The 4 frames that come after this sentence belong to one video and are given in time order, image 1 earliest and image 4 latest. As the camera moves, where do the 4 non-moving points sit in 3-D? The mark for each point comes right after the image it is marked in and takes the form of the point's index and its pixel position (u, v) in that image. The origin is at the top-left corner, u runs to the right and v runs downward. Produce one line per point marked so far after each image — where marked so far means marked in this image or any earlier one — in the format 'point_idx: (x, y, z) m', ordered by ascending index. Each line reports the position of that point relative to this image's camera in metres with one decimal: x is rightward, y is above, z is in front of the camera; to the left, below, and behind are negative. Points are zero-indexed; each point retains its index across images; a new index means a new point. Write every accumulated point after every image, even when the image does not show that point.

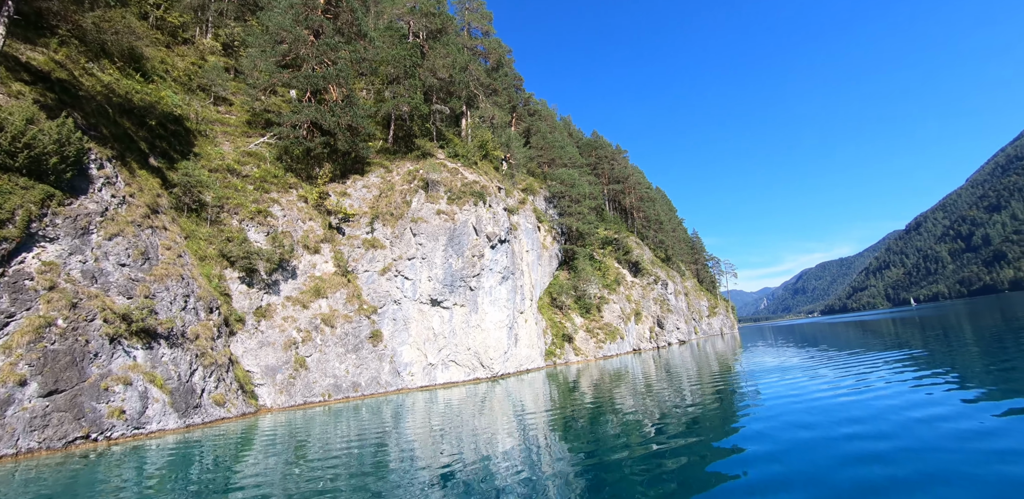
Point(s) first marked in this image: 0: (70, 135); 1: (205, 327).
0: (-16.0, +4.2, +16.2) m
1: (-13.4, -3.6, +19.6) m
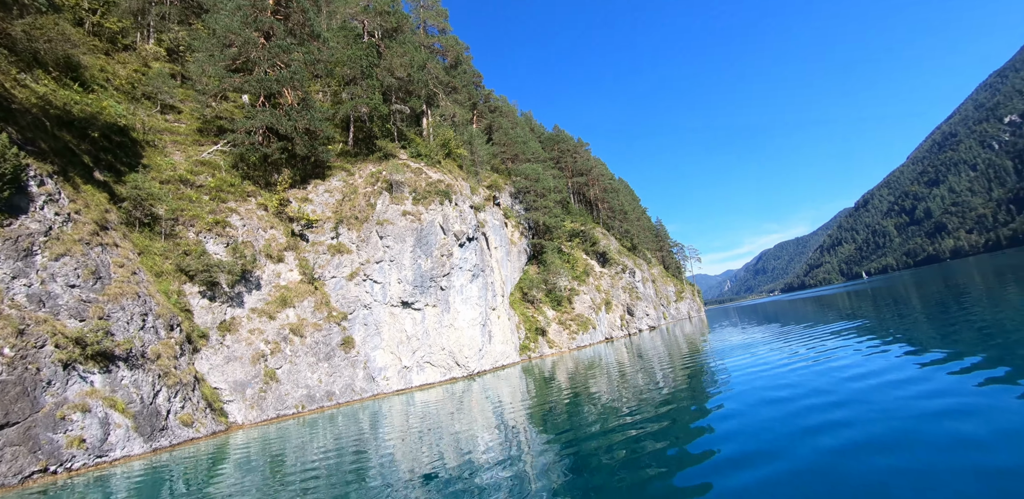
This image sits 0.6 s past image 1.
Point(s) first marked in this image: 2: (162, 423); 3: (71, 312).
0: (-17.5, +3.4, +15.2) m
1: (-14.7, -4.2, +18.8) m
2: (-13.3, -6.7, +16.9) m
3: (-15.9, -2.3, +15.9) m
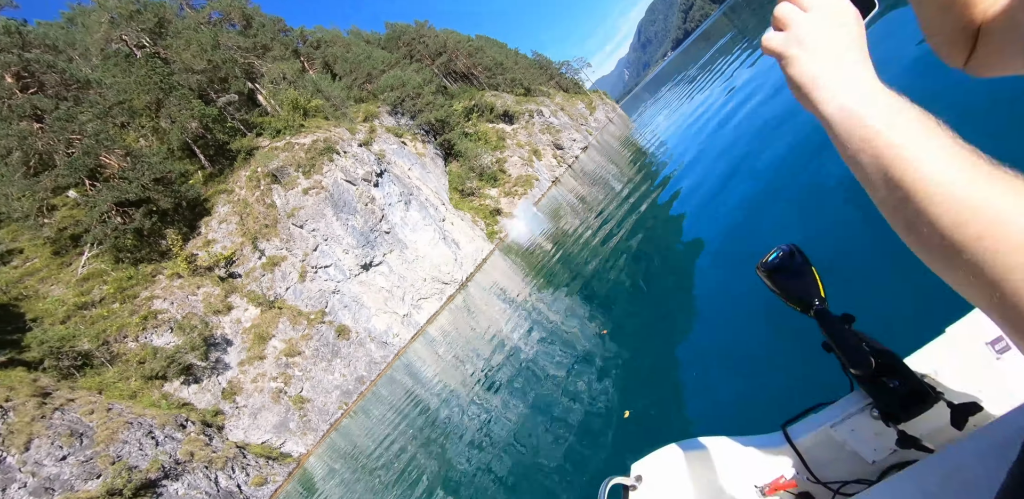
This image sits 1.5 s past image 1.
0: (-19.9, -3.5, +13.5) m
1: (-14.0, -7.4, +18.7) m
2: (-11.1, -8.9, +17.5) m
3: (-15.6, -7.0, +15.4) m
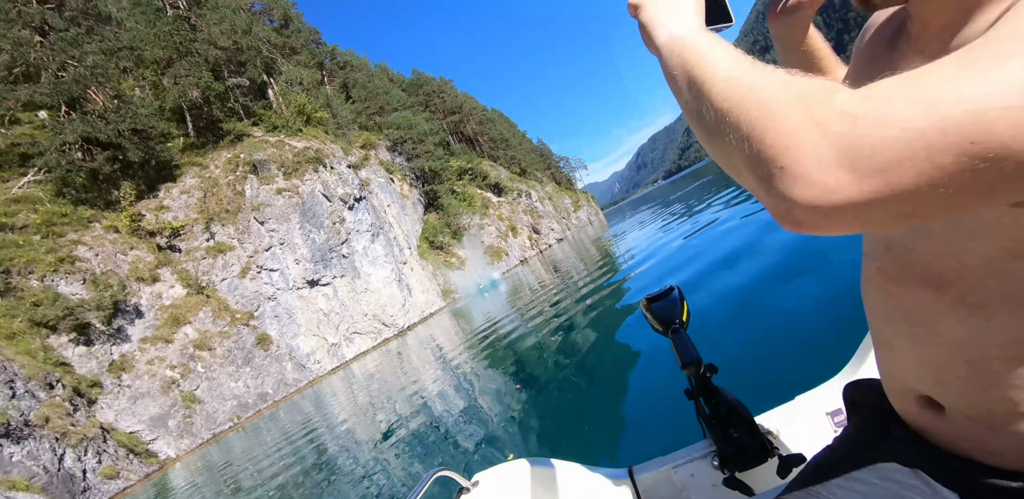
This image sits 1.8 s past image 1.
0: (-21.8, +0.6, +11.9) m
1: (-17.9, -5.6, +16.9) m
2: (-15.5, -7.7, +15.6) m
3: (-19.0, -4.3, +13.6) m
